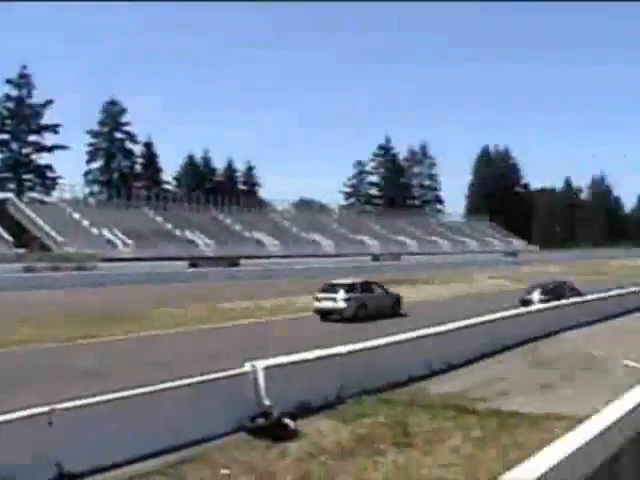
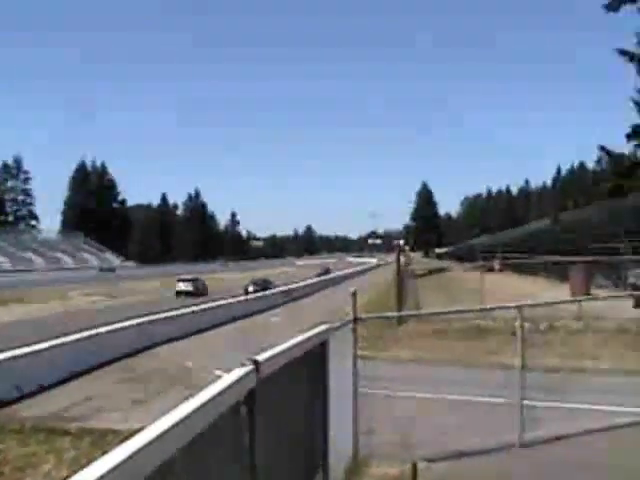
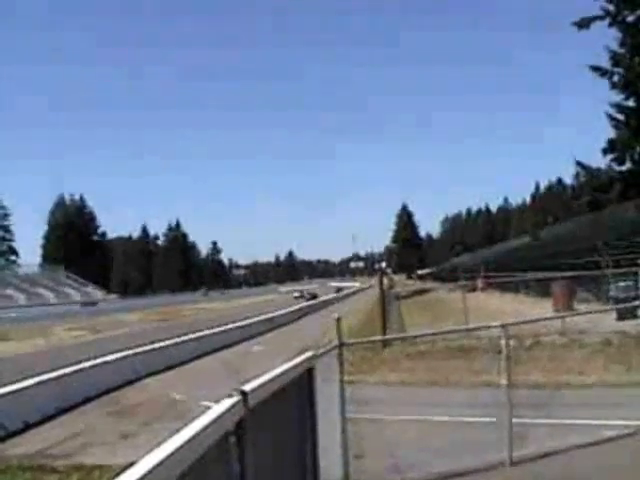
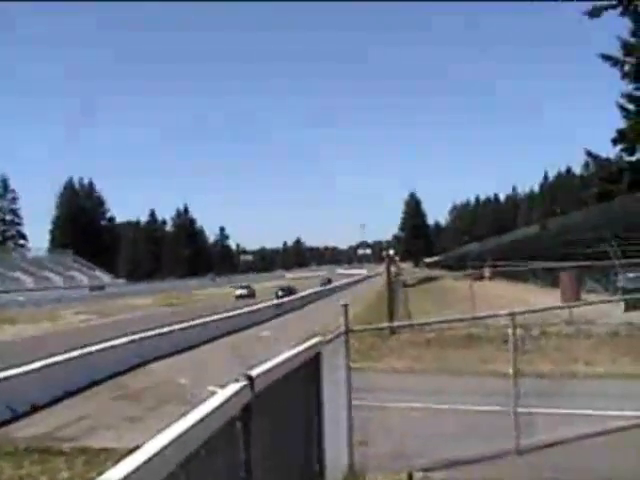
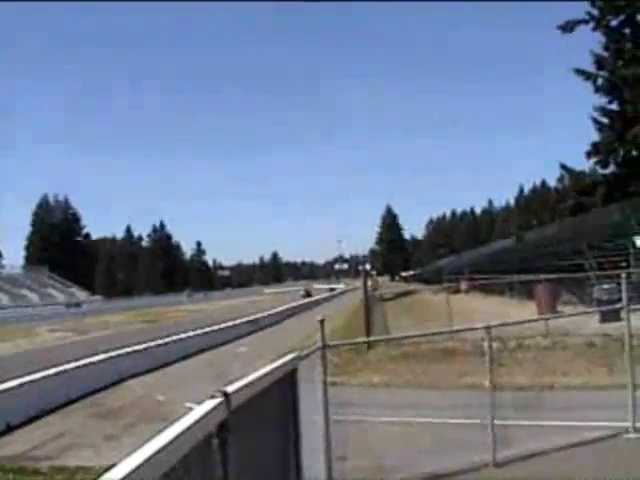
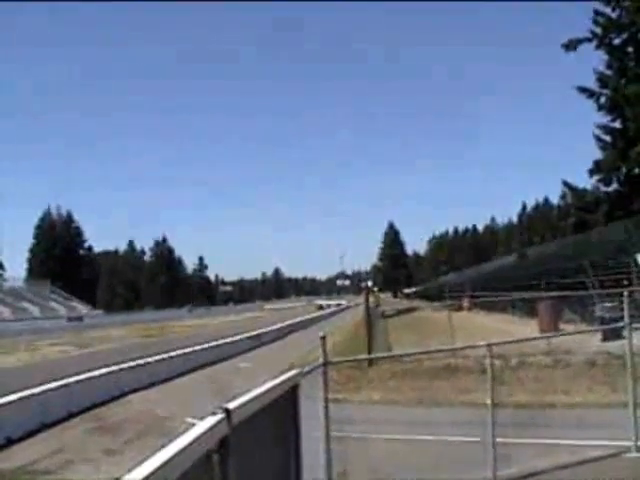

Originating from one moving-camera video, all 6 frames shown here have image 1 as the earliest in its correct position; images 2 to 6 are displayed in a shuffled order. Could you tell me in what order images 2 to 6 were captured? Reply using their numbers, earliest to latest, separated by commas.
2, 4, 3, 5, 6
